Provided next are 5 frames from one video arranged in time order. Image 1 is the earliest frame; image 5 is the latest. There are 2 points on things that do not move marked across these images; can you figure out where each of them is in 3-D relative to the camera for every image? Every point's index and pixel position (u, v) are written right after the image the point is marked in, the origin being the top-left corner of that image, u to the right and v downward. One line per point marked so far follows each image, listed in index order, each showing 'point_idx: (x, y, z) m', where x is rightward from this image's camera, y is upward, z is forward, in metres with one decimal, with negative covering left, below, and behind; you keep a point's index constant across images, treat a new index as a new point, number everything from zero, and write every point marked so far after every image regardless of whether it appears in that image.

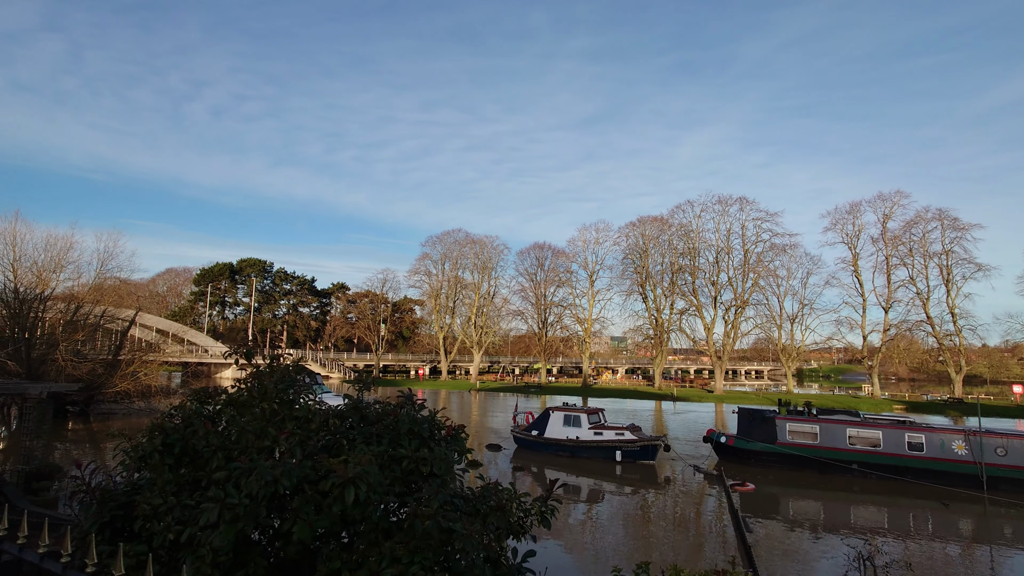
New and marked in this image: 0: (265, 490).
0: (-1.1, -0.9, +2.6) m
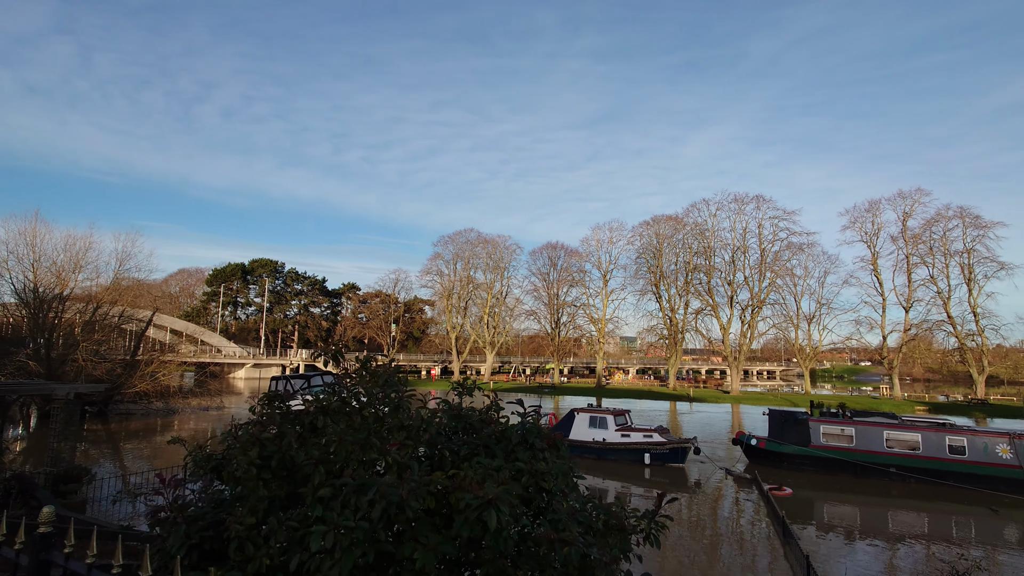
0: (-0.5, -0.9, +2.3) m
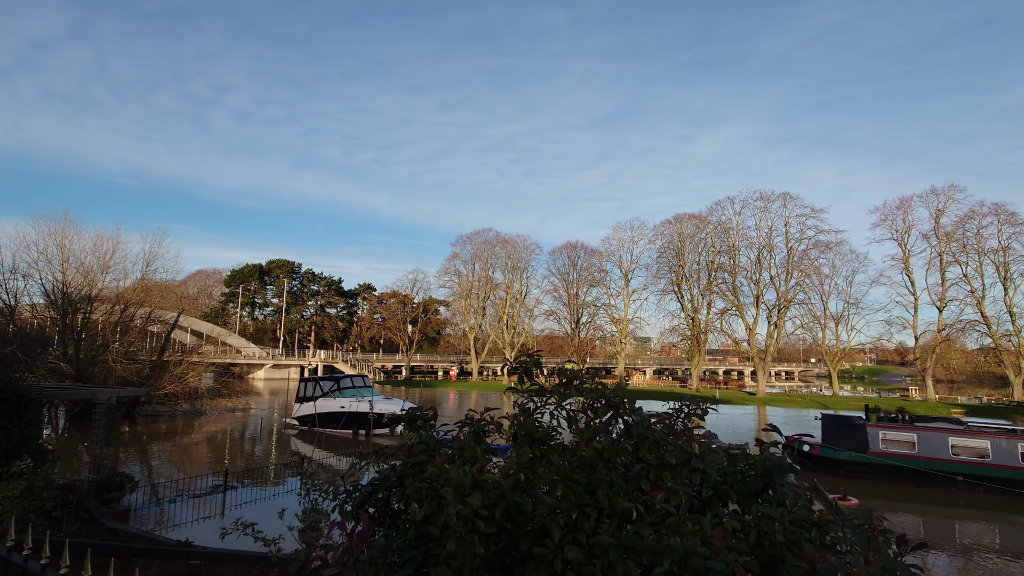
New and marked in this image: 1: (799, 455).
0: (+0.5, -0.9, +1.7) m
1: (+9.0, -5.3, +17.5) m
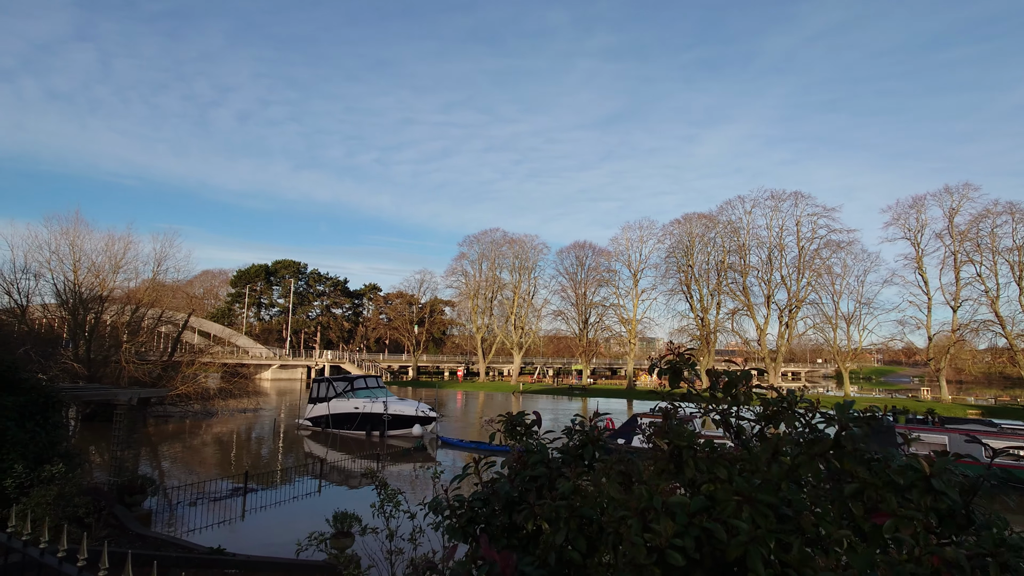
0: (+1.0, -0.9, +1.4) m
1: (+9.6, -5.2, +17.2) m
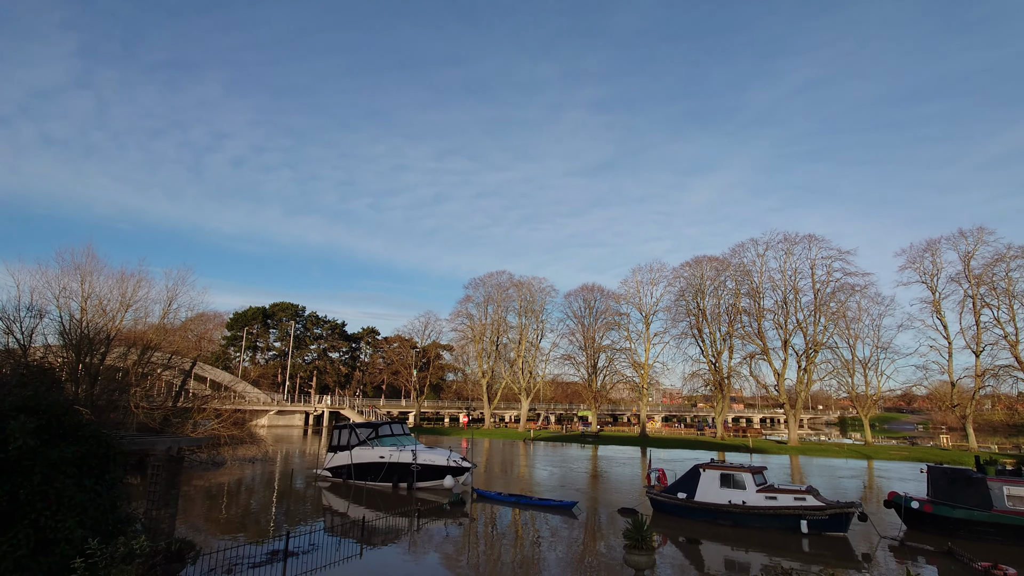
0: (+2.9, -0.7, +0.2) m
1: (+11.2, -6.4, +15.7) m
